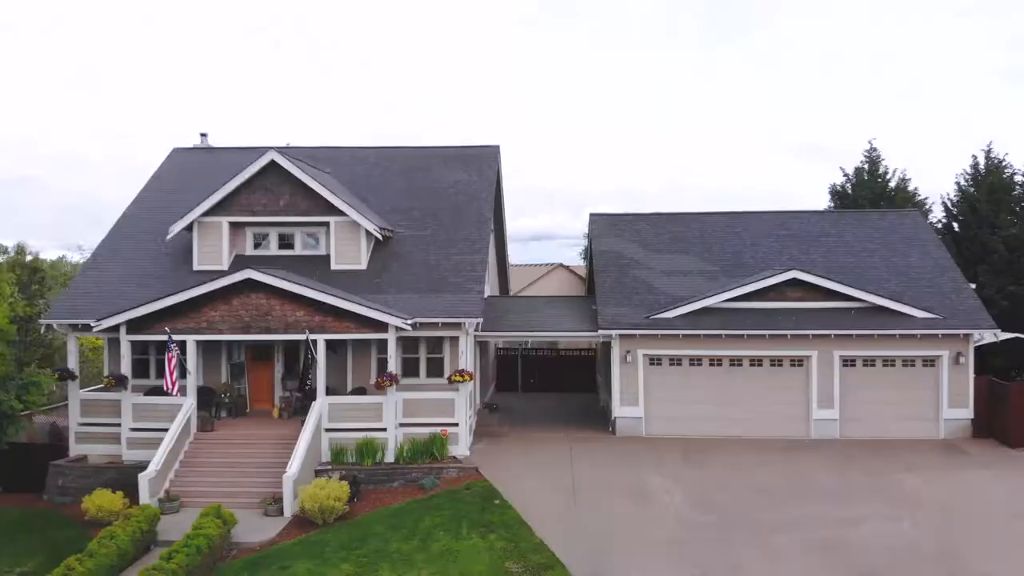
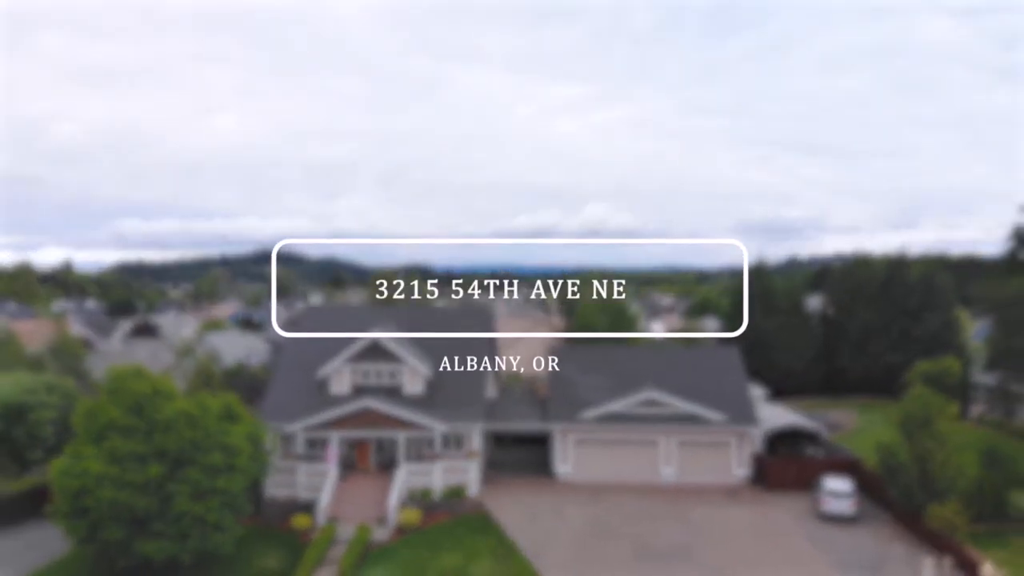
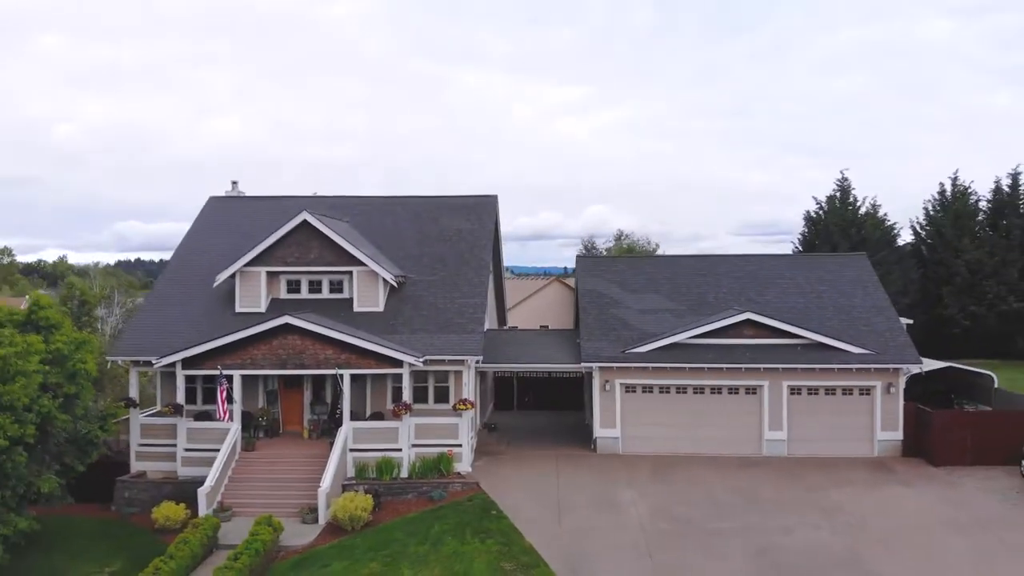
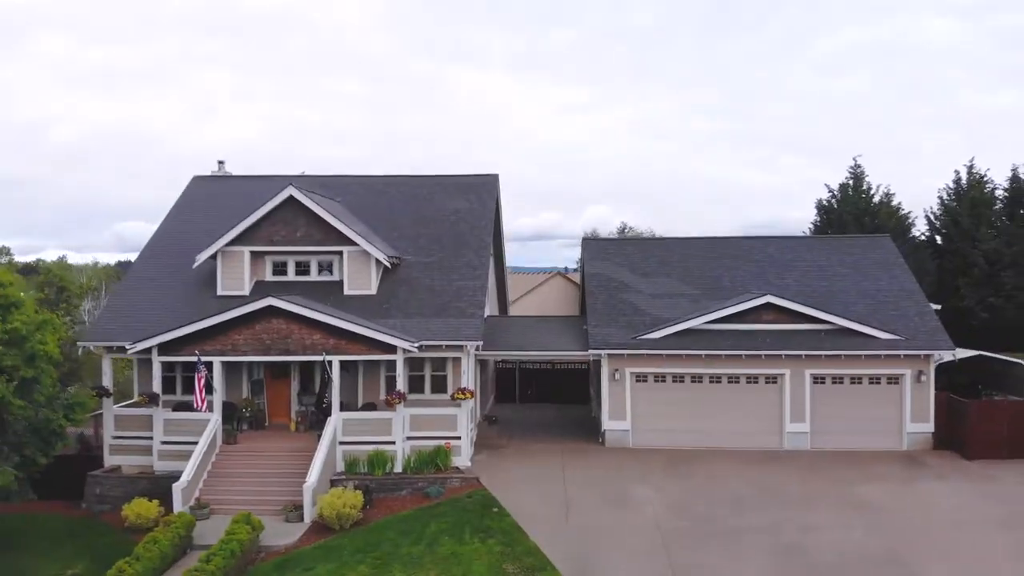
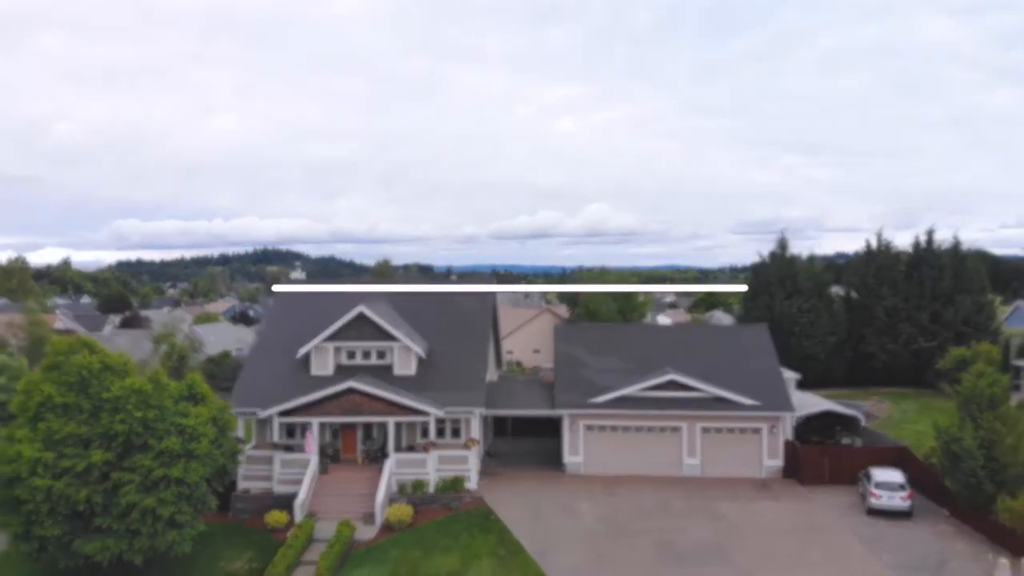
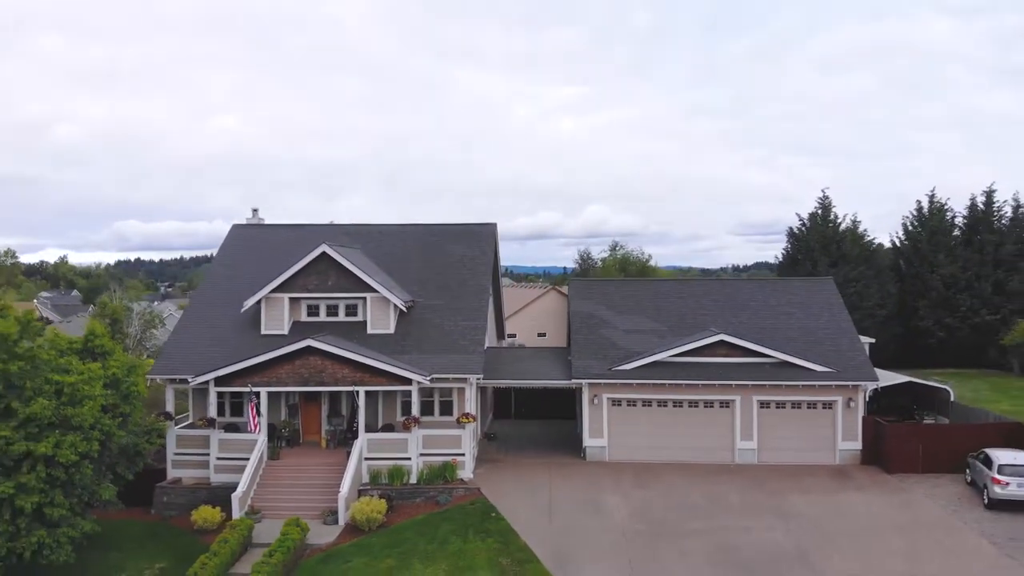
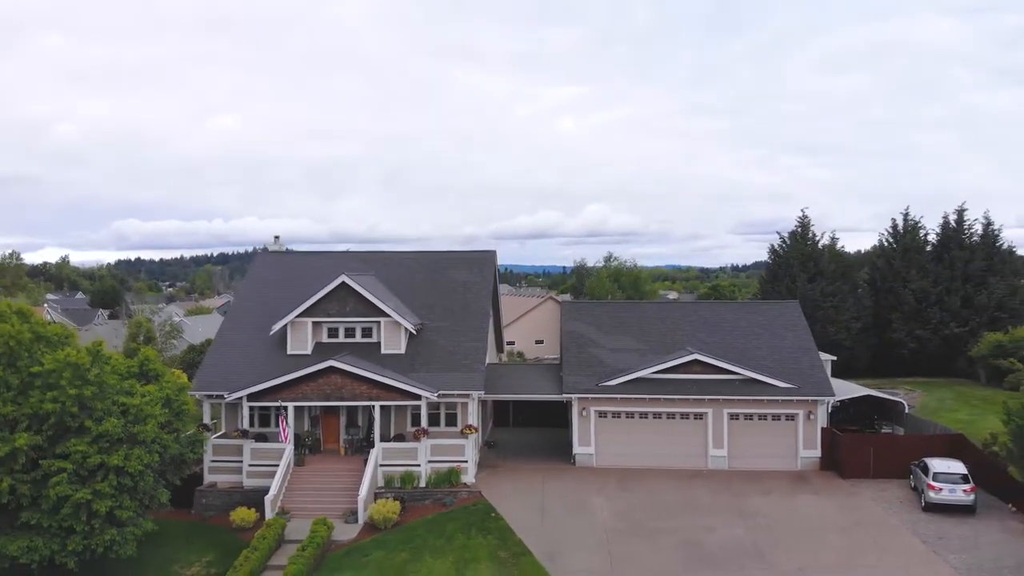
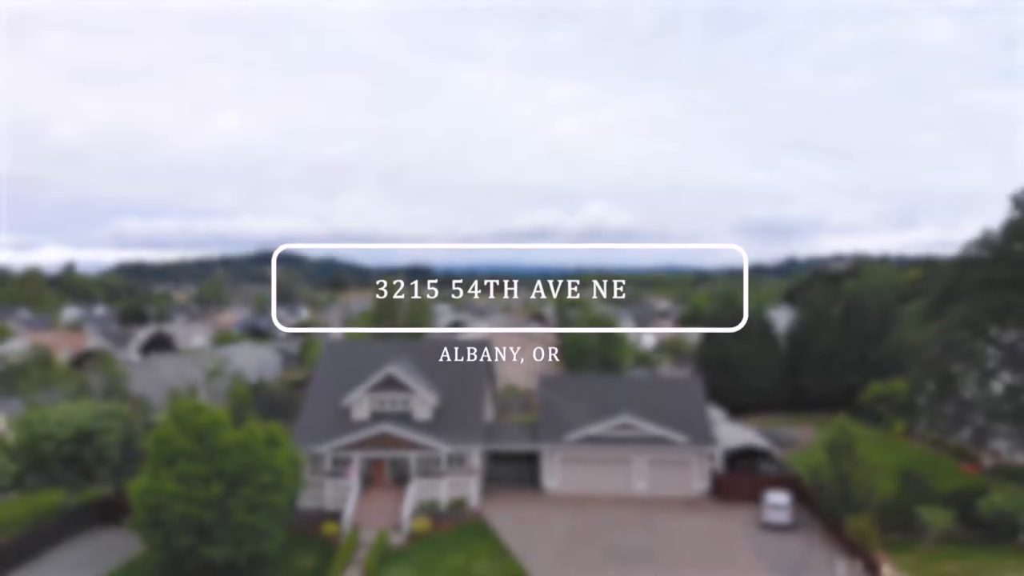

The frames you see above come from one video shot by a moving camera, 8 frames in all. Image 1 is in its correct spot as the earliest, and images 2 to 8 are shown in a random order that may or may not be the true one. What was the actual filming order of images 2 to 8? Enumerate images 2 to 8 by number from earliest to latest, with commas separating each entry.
4, 3, 6, 7, 5, 2, 8
